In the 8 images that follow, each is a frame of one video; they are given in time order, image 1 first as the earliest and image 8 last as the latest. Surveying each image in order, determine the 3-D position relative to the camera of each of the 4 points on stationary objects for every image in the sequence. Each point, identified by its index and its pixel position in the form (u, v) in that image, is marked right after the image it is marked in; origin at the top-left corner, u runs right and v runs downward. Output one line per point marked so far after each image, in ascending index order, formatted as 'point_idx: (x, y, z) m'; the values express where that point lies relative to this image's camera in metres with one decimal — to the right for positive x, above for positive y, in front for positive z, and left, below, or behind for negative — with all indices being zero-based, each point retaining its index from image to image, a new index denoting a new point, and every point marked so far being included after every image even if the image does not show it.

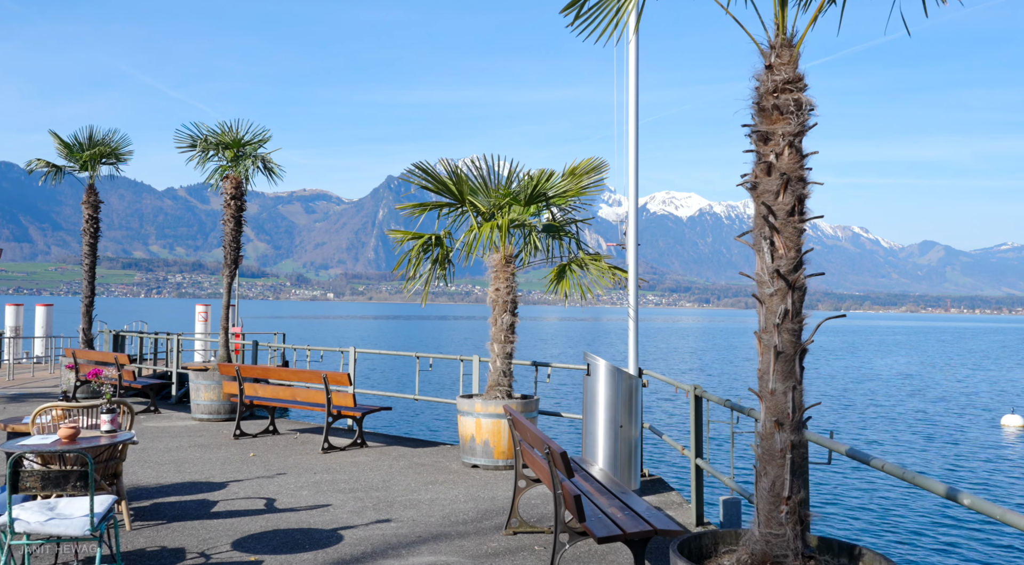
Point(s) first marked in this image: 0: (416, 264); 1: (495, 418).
0: (-1.1, +0.2, +10.2) m
1: (-0.2, -1.5, +9.7) m
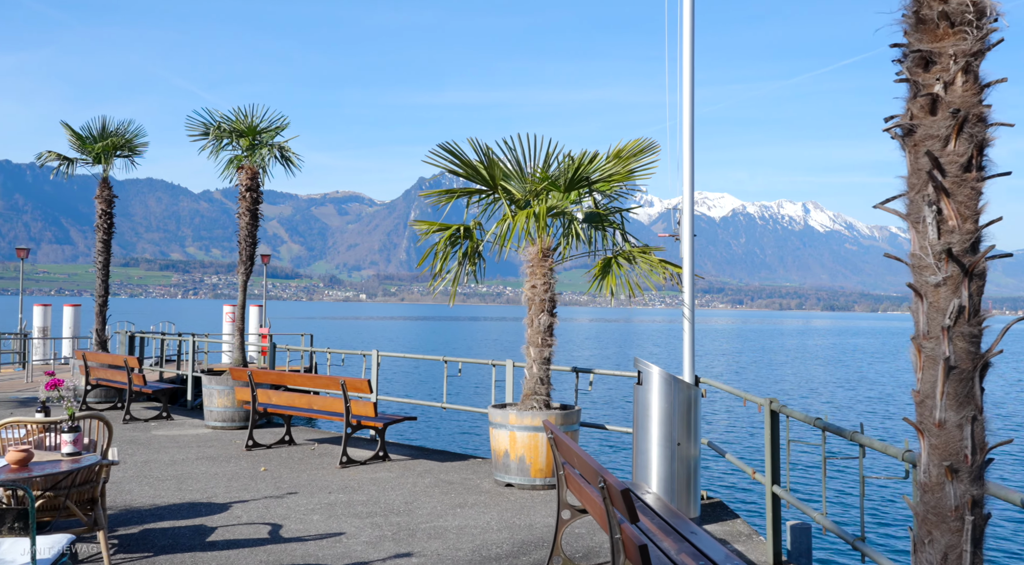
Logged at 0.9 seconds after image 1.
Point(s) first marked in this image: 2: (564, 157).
0: (-0.7, +0.2, +9.2) m
1: (+0.2, -1.4, +8.6) m
2: (+0.5, +1.2, +8.5) m
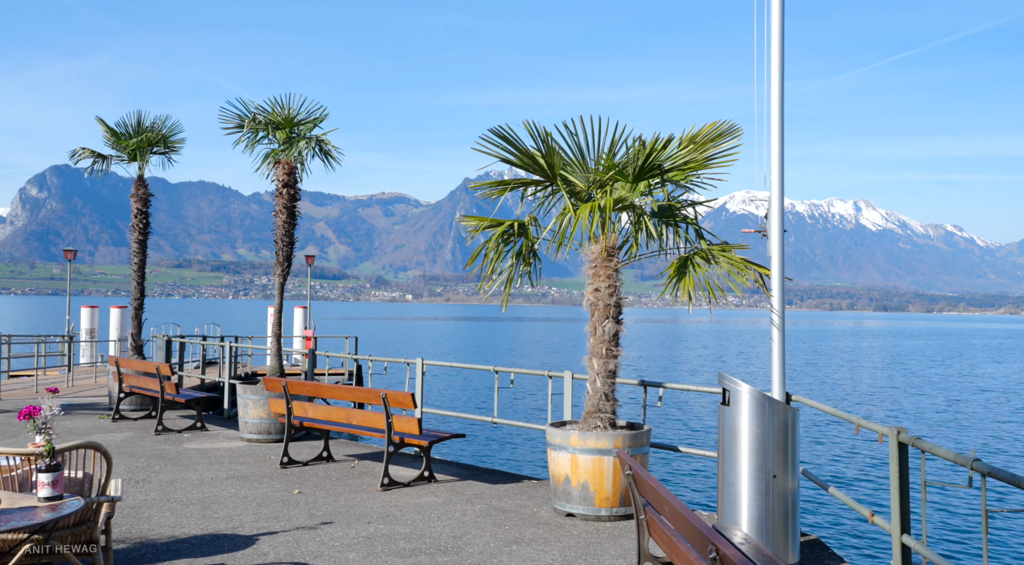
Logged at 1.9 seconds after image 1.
0: (-0.2, +0.2, +8.2) m
1: (+0.7, -1.5, +7.6) m
2: (+1.0, +1.2, +7.5) m
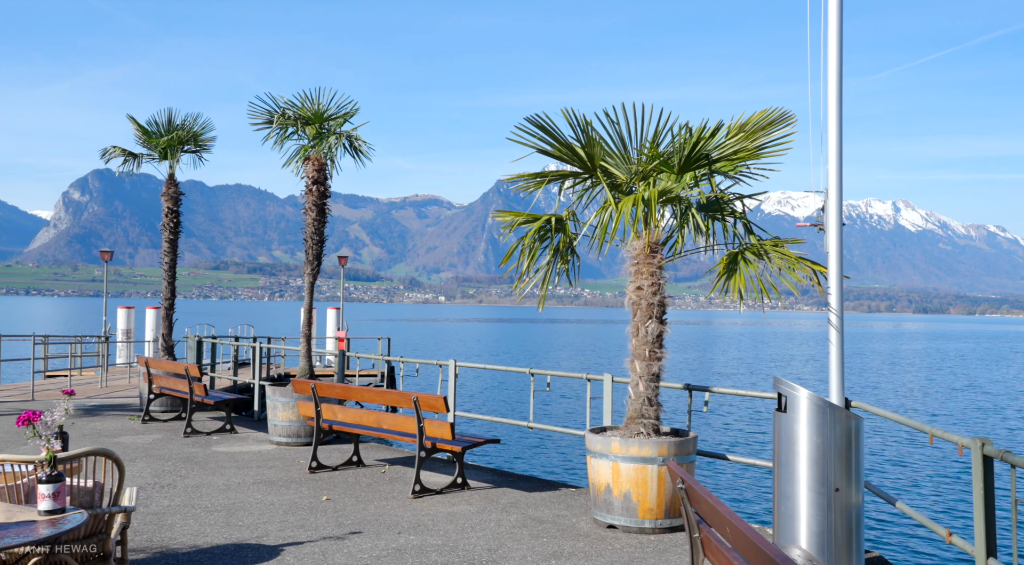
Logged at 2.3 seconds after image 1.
0: (+0.2, +0.2, +7.8) m
1: (+1.0, -1.4, +7.2) m
2: (+1.3, +1.2, +7.0) m
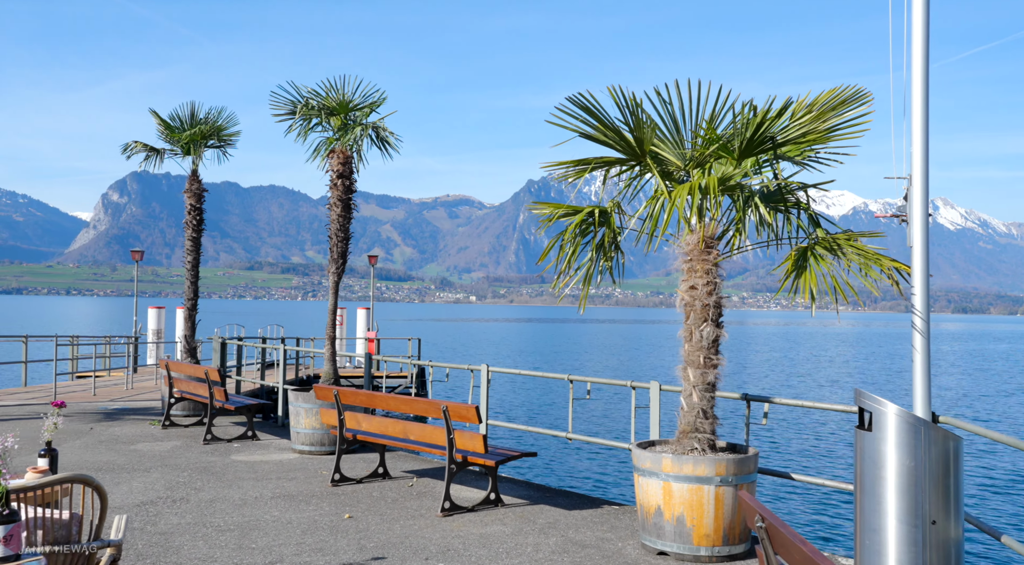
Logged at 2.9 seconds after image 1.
0: (+0.5, +0.2, +7.1) m
1: (+1.3, -1.4, +6.4) m
2: (+1.6, +1.2, +6.3) m
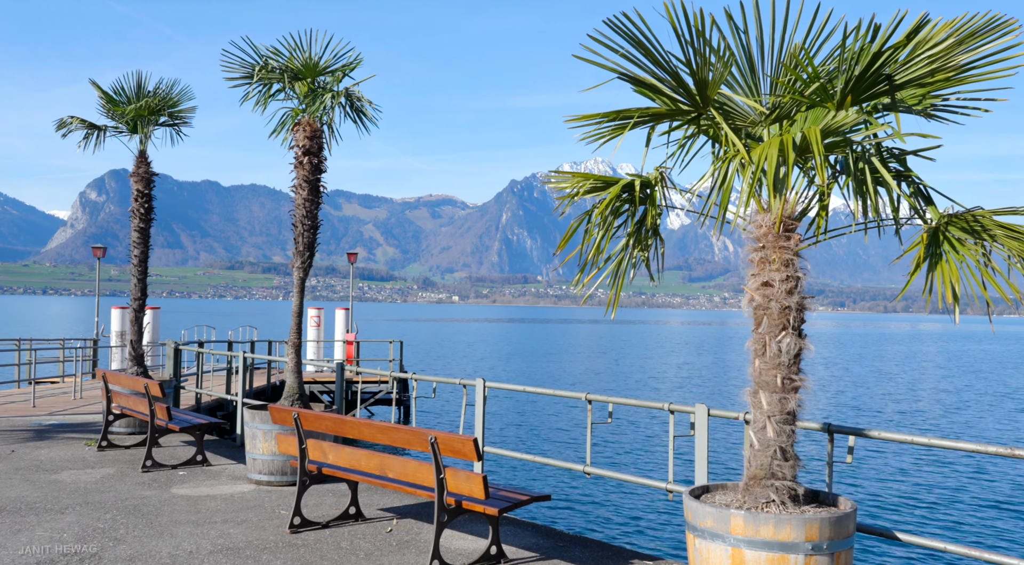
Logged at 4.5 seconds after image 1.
0: (+0.5, +0.3, +5.3) m
1: (+1.4, -1.4, +4.7) m
2: (+1.7, +1.2, +4.5) m
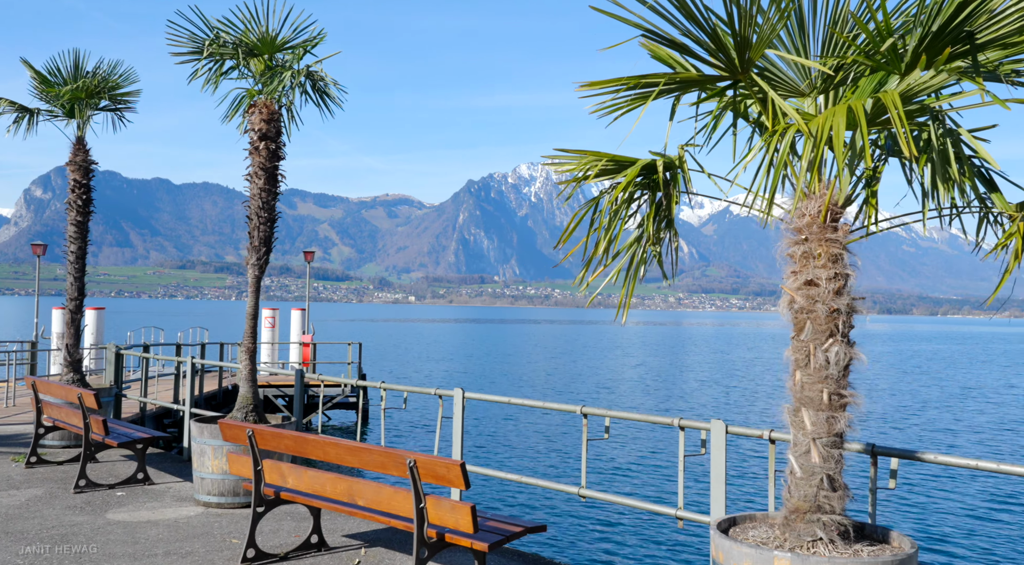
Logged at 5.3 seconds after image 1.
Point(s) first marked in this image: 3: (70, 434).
0: (+0.5, +0.3, +4.5) m
1: (+1.4, -1.4, +3.9) m
2: (+1.7, +1.2, +3.8) m
3: (-5.1, -1.8, +10.3) m
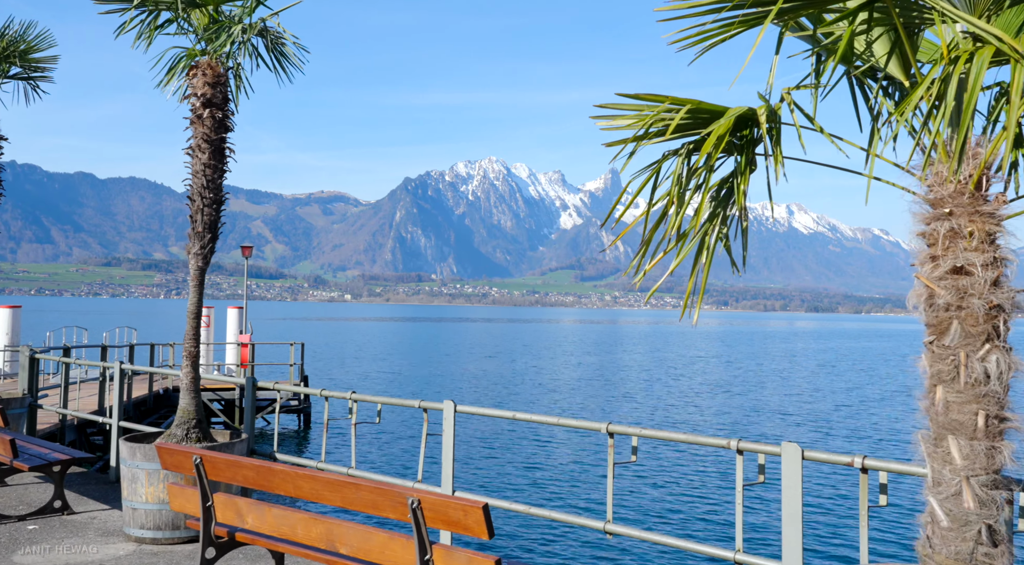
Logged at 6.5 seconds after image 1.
0: (+0.7, +0.3, +3.4) m
1: (+1.6, -1.4, +2.9) m
2: (+2.0, +1.3, +2.8) m
3: (-5.3, -1.7, +8.8) m
